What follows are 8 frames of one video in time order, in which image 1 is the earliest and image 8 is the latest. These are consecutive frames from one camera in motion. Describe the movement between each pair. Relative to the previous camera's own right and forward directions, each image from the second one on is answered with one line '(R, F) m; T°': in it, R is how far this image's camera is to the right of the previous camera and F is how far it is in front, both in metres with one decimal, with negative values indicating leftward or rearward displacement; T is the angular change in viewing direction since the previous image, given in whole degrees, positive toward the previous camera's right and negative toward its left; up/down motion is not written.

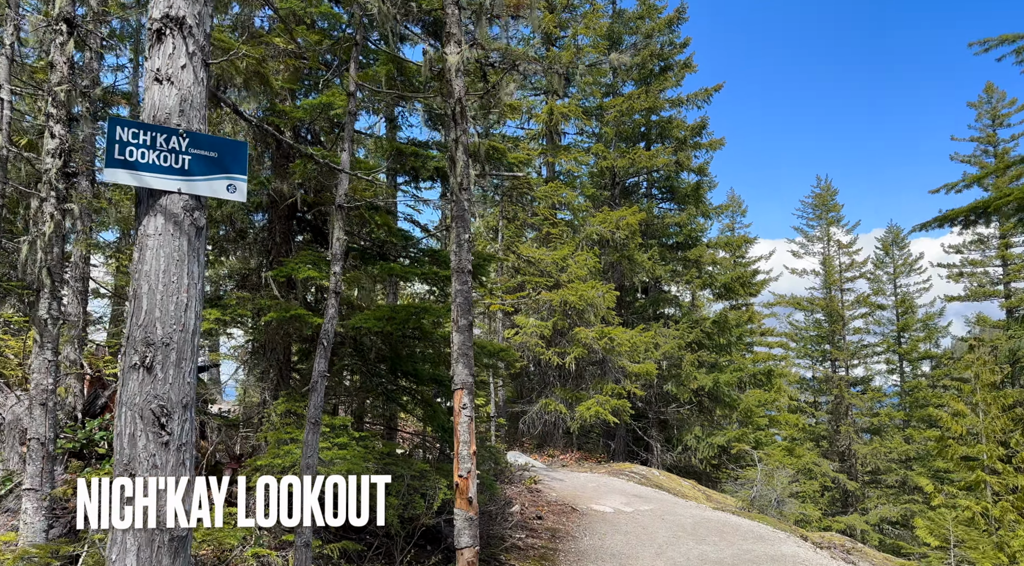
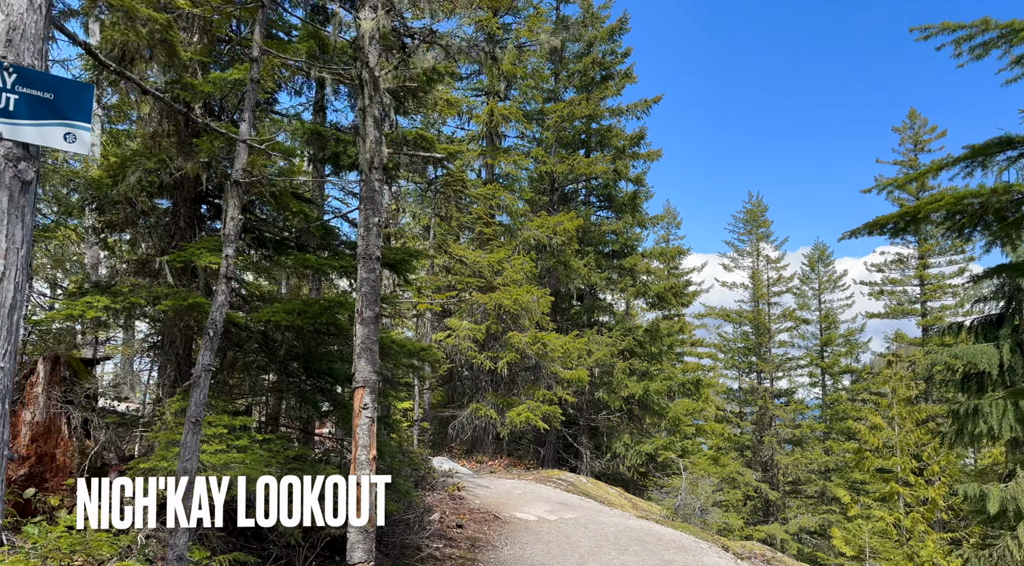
(+0.1, +0.3) m; +5°
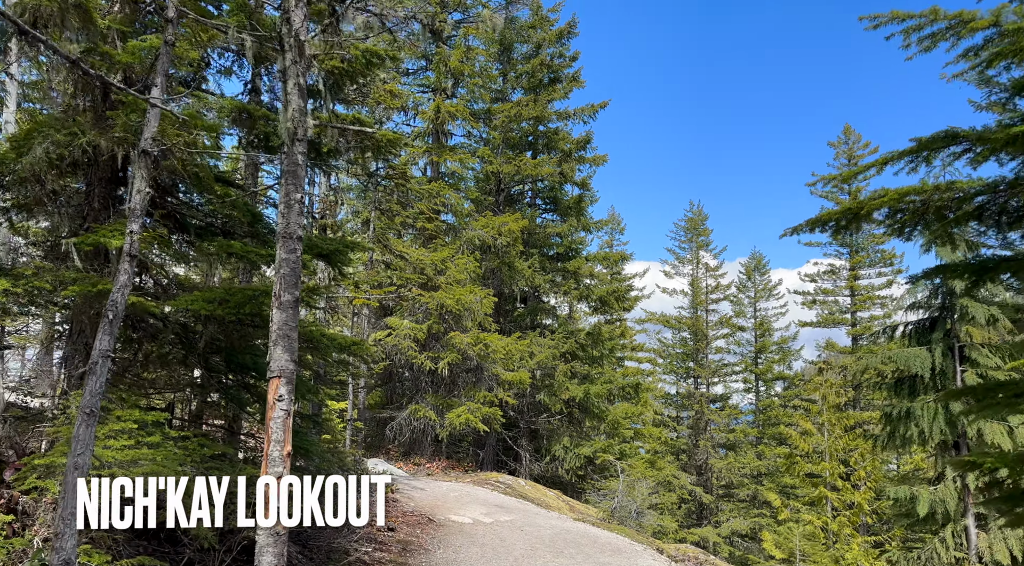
(0.0, +0.2) m; +5°
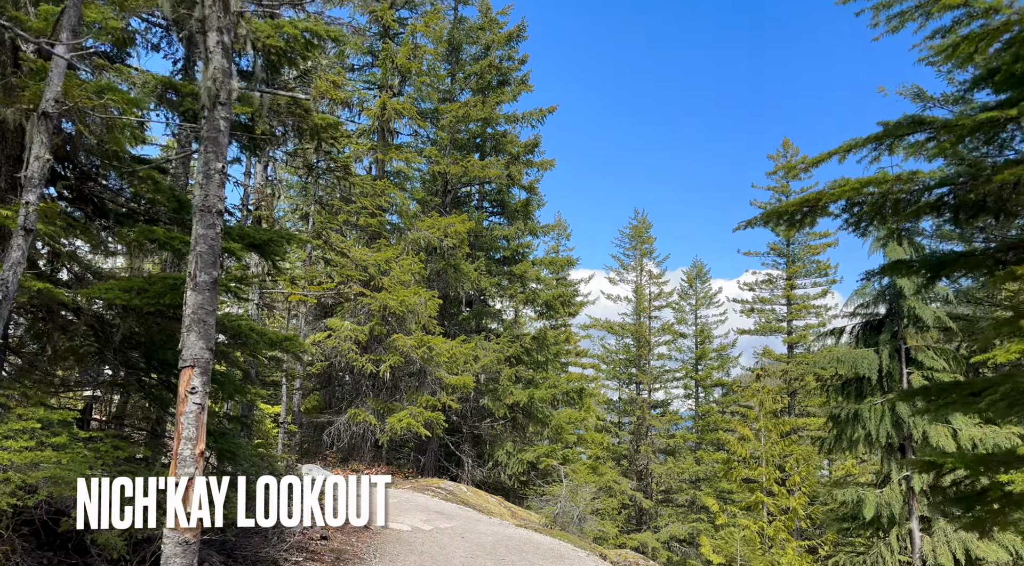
(0.0, +0.2) m; +5°
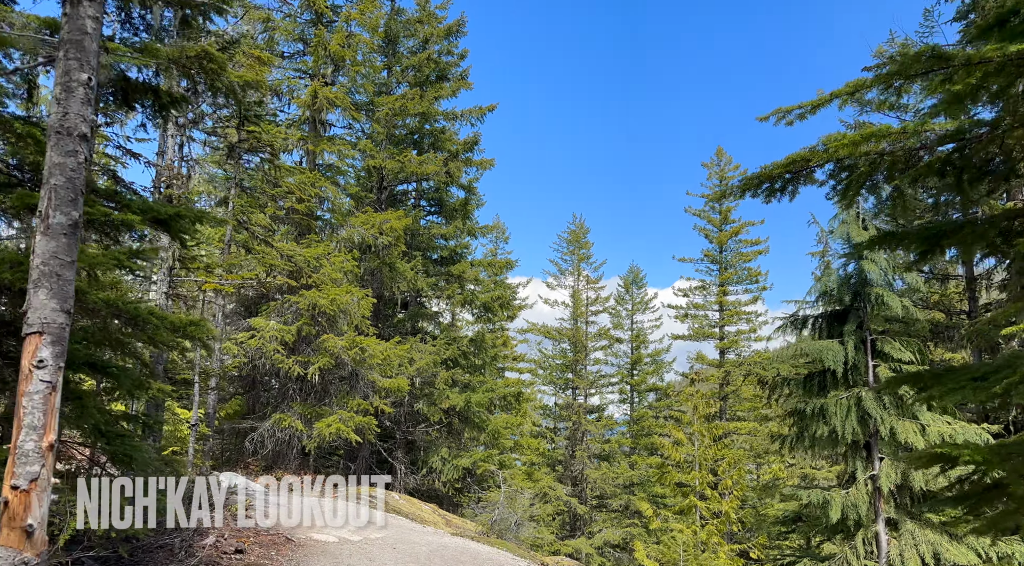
(0.0, +0.5) m; +5°
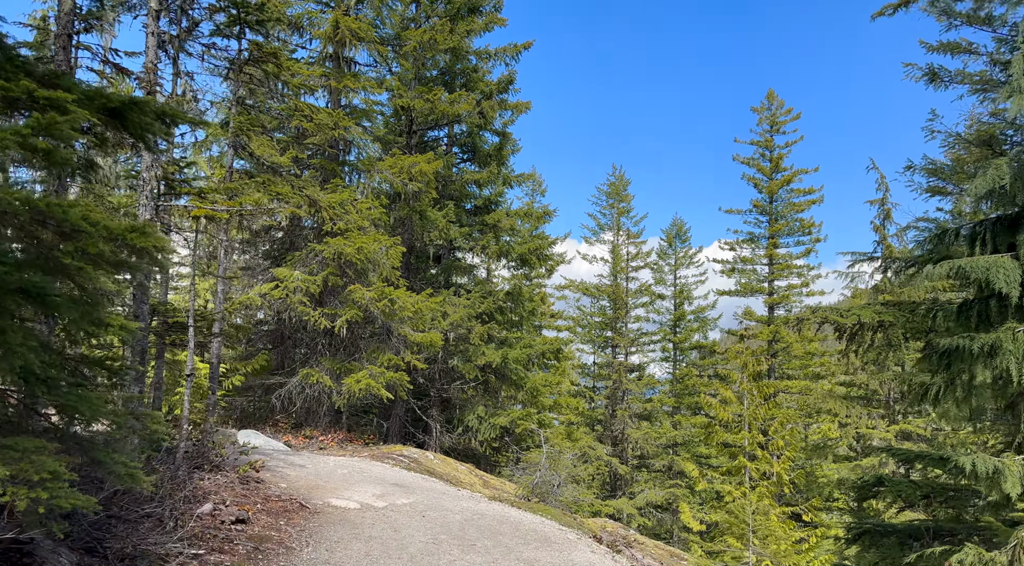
(-0.1, +1.1) m; -3°
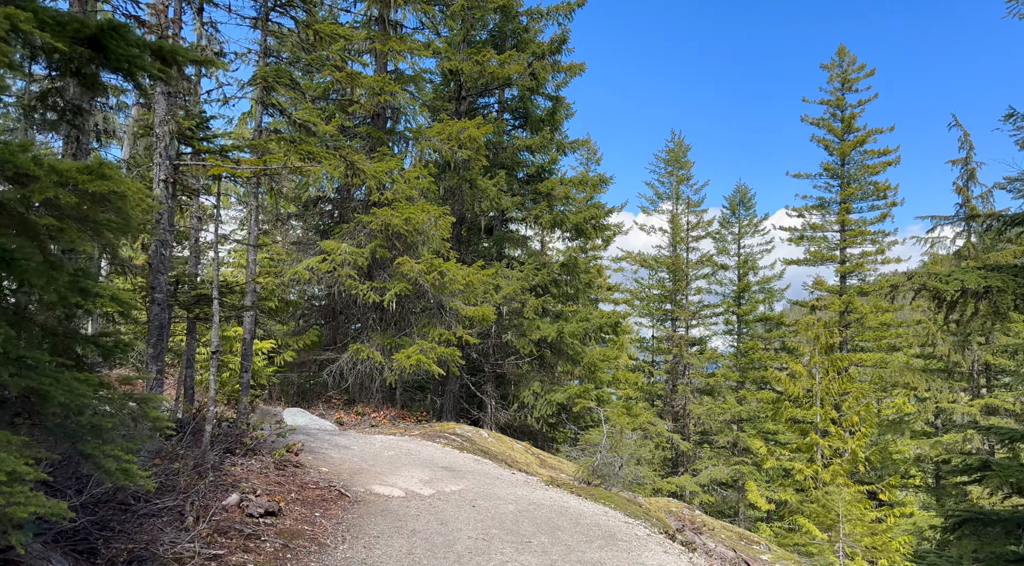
(0.0, +0.7) m; -5°
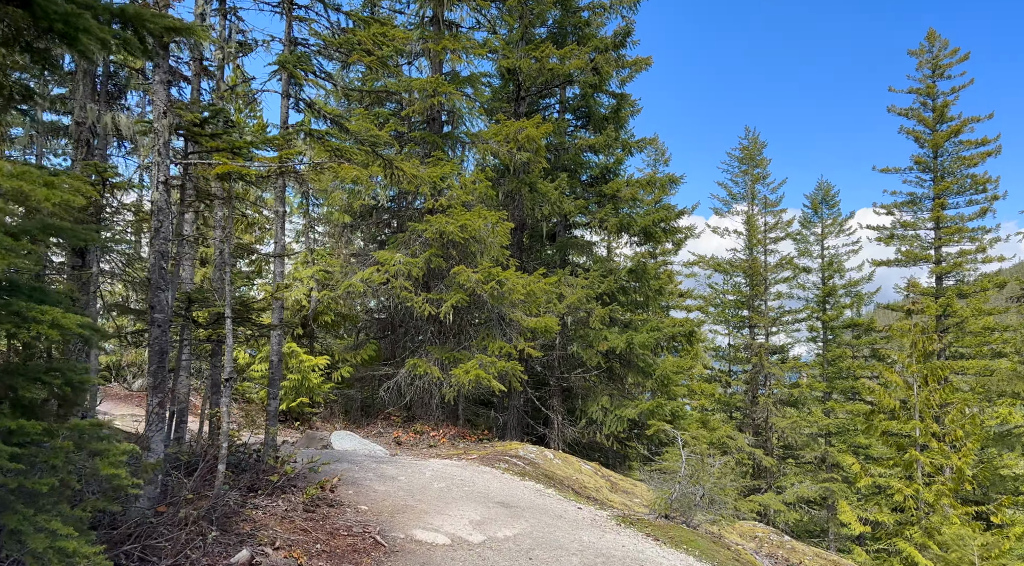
(+0.1, +0.9) m; -6°
